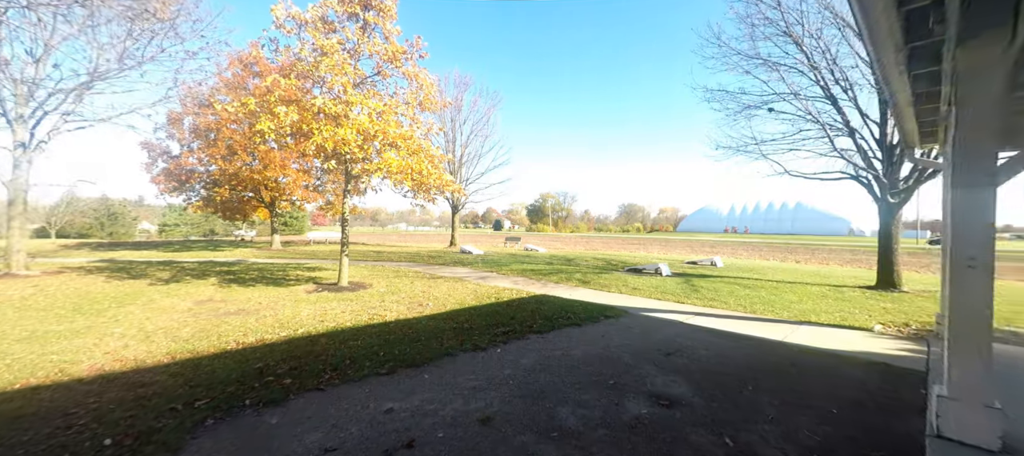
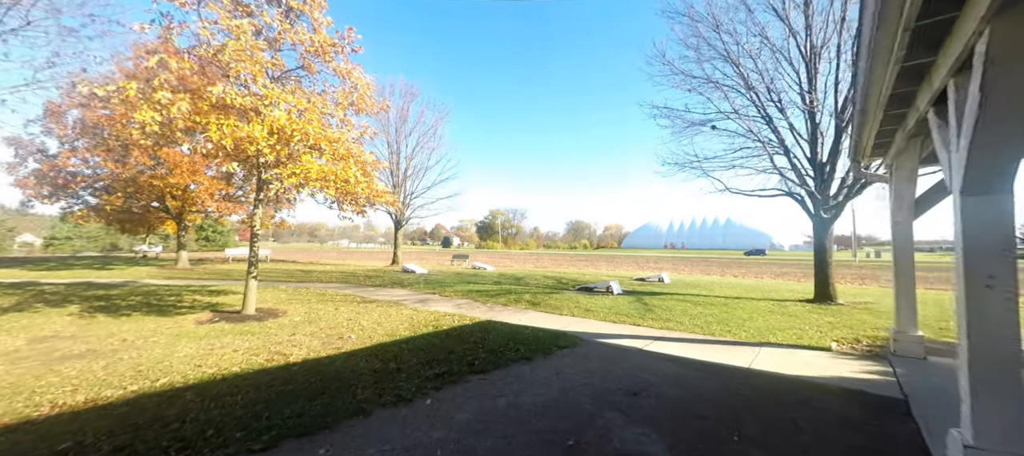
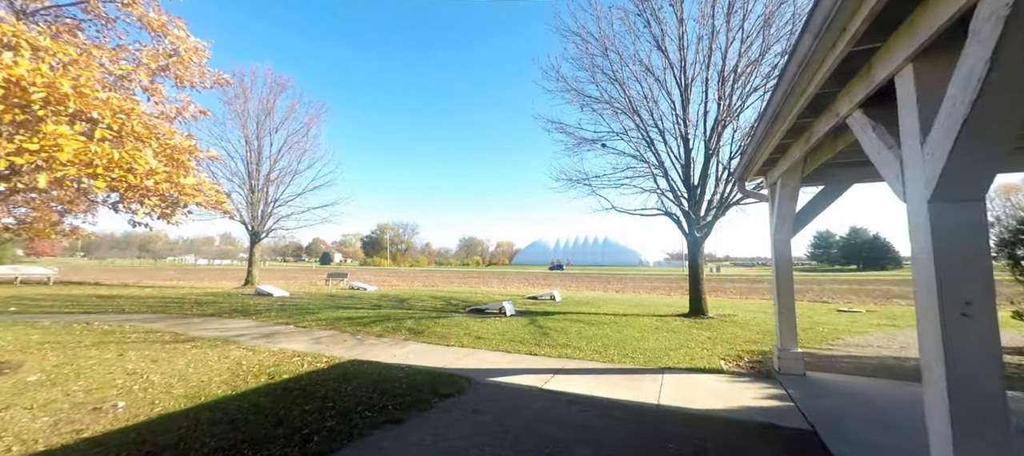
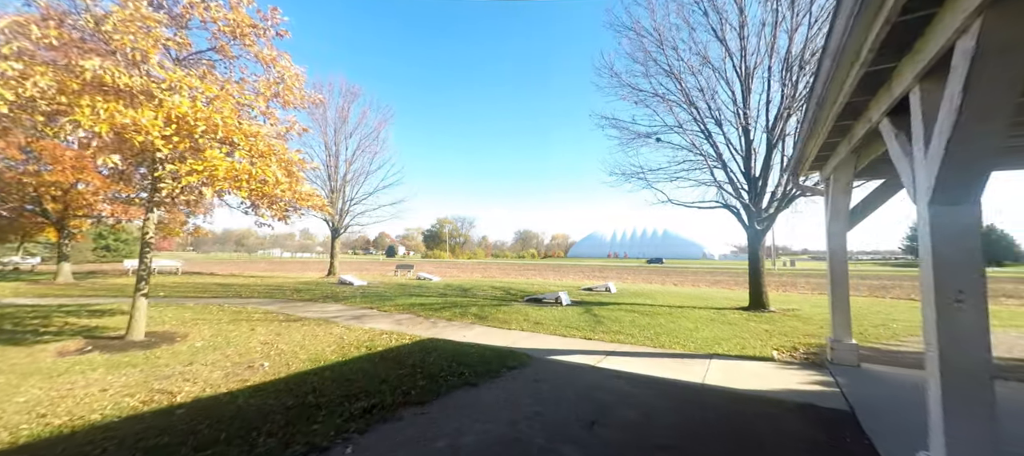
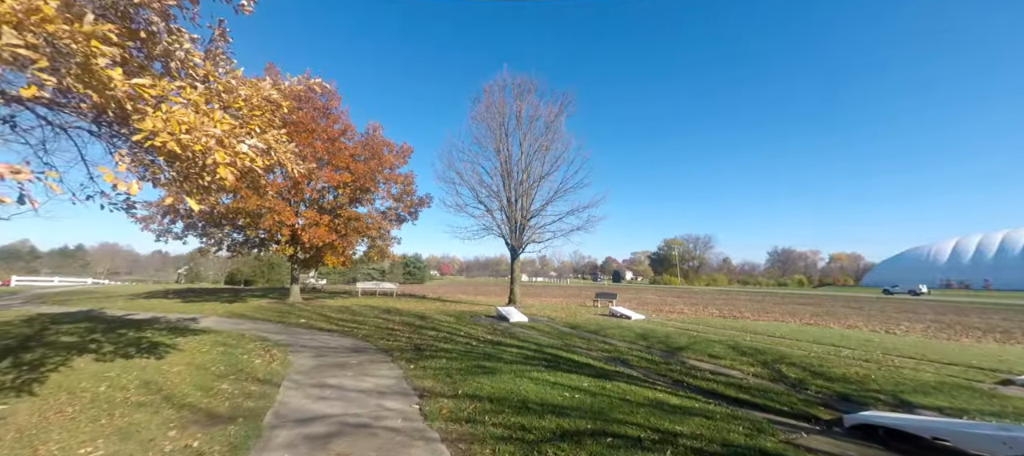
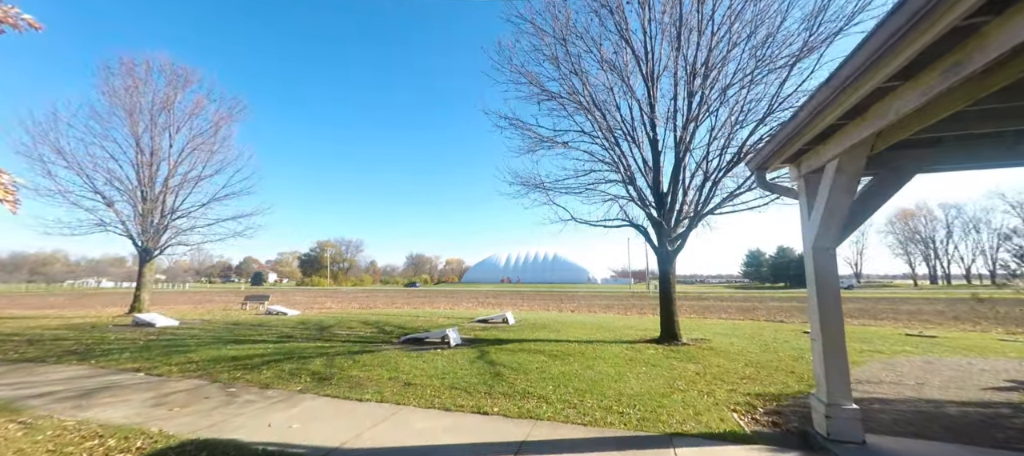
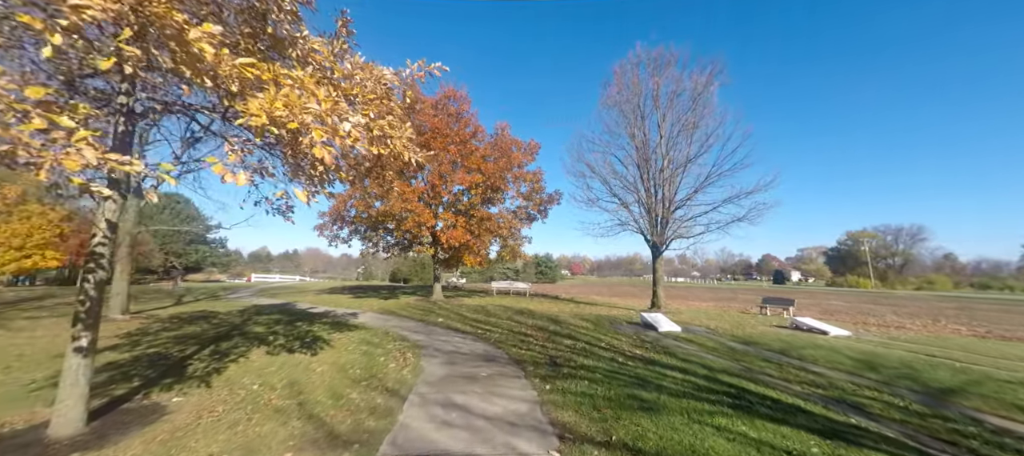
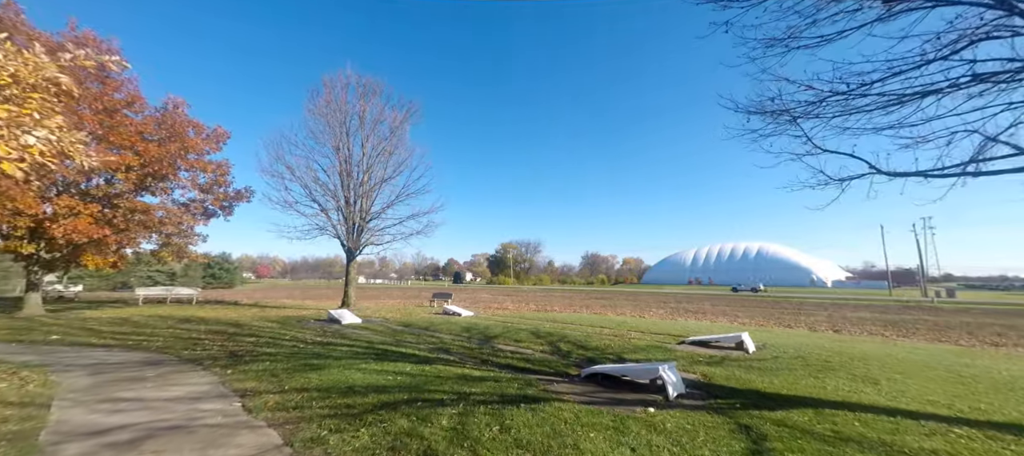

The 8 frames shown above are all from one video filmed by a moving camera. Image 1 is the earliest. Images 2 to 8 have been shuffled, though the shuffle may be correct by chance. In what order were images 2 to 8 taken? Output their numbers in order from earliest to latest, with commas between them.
2, 4, 3, 6, 8, 5, 7
